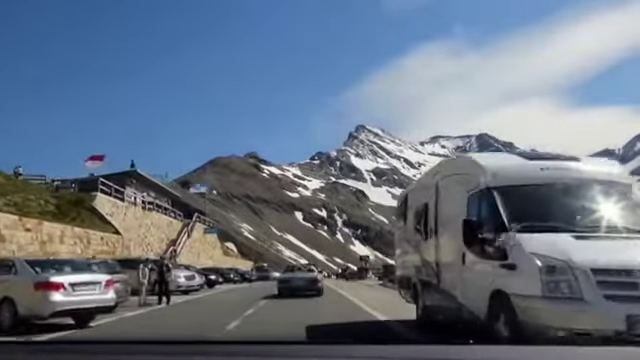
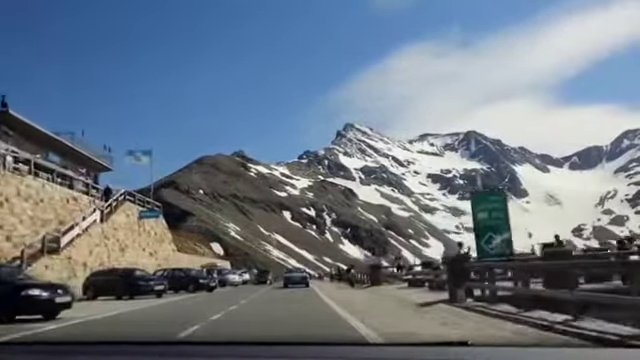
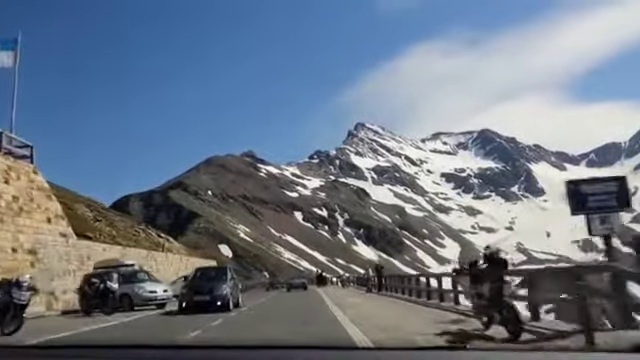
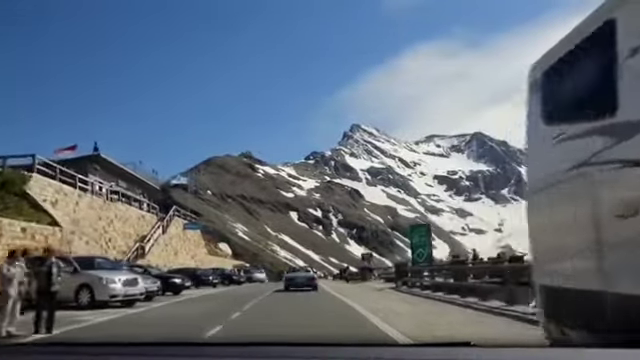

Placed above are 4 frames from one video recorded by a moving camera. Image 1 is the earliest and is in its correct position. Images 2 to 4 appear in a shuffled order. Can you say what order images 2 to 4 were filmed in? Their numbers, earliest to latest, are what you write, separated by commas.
4, 2, 3
